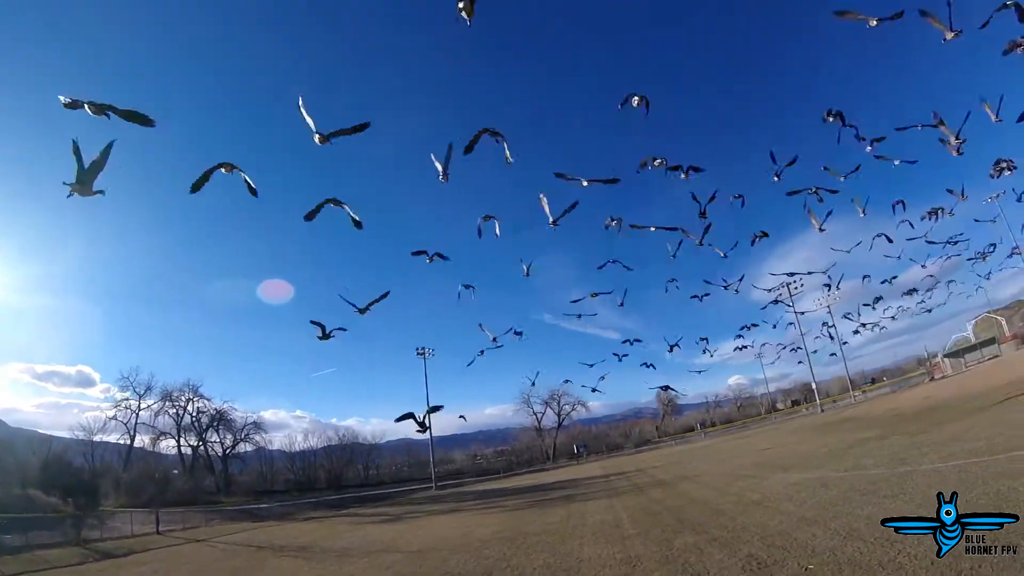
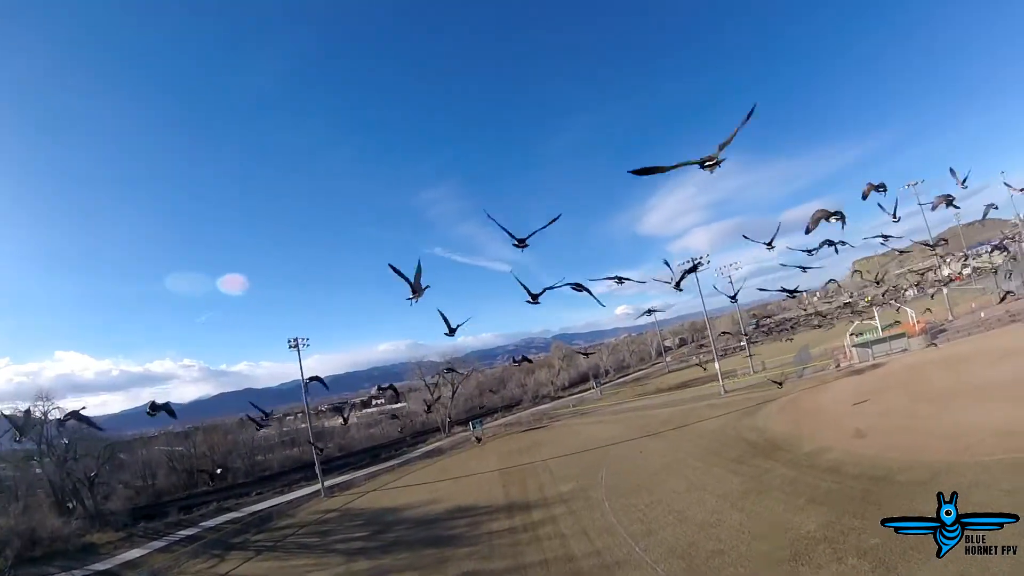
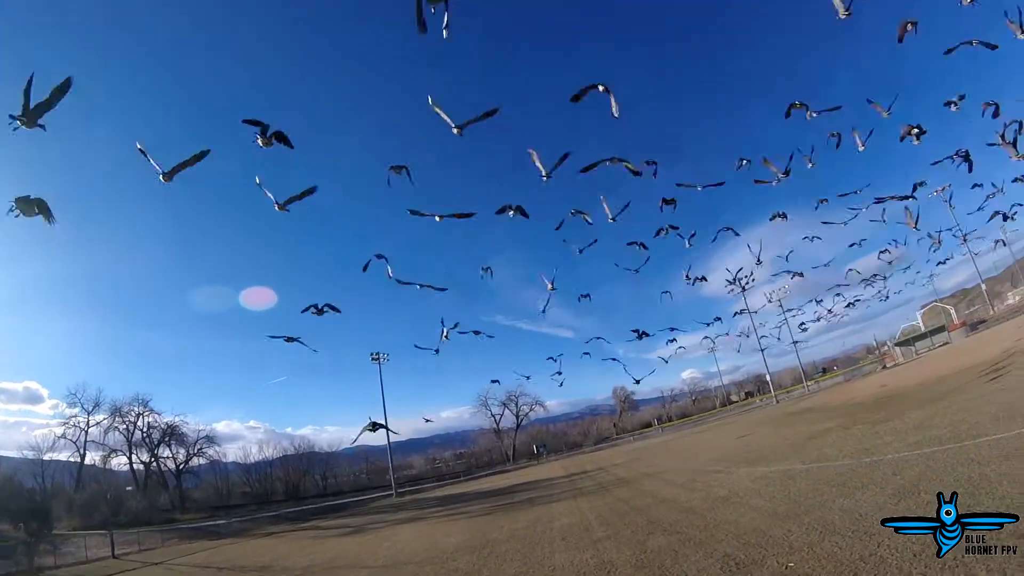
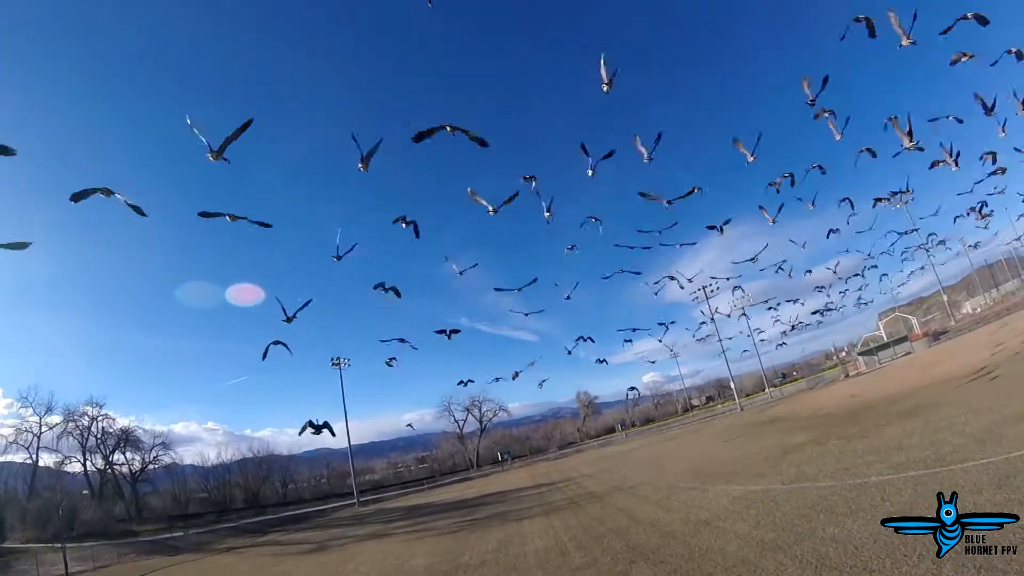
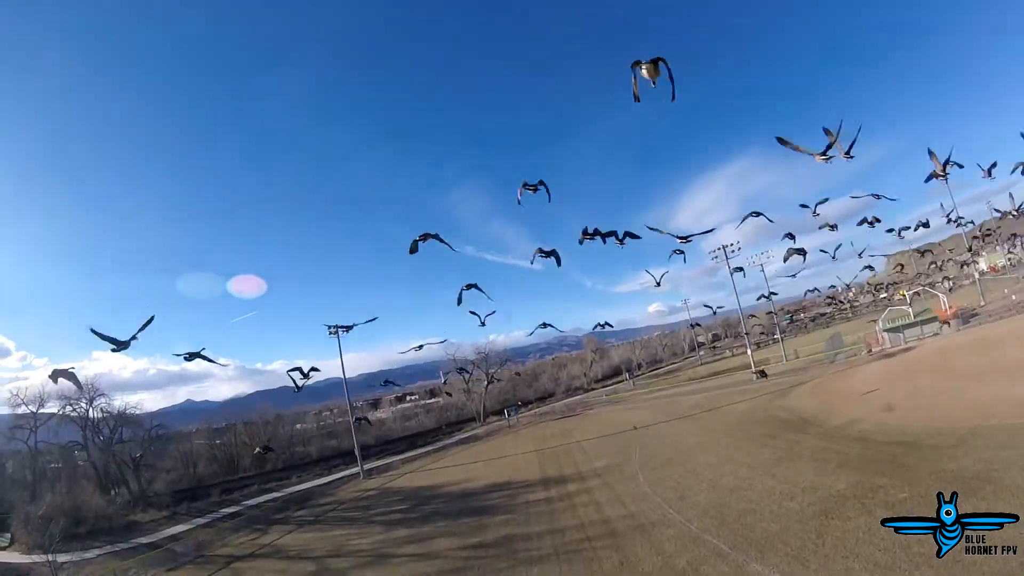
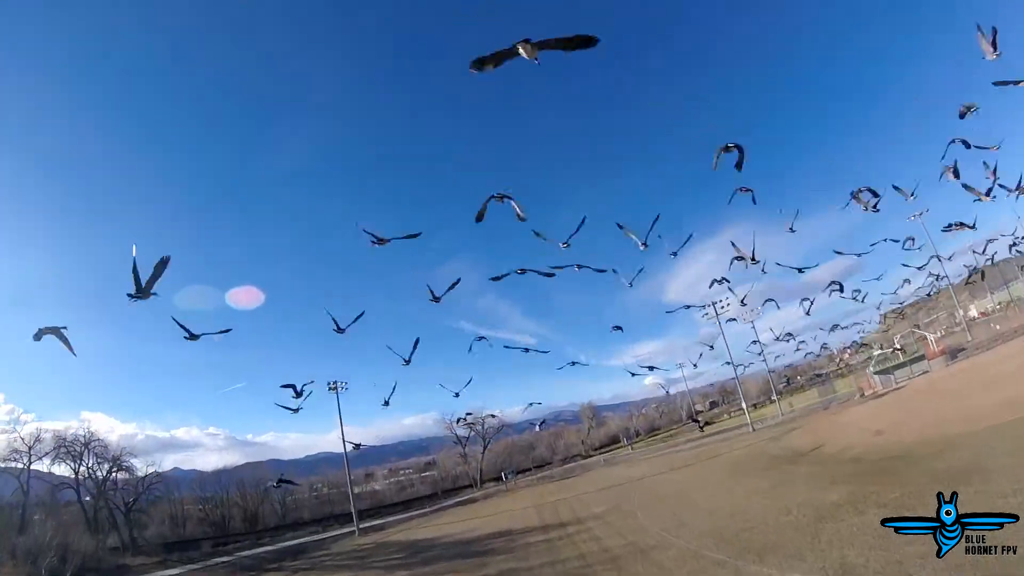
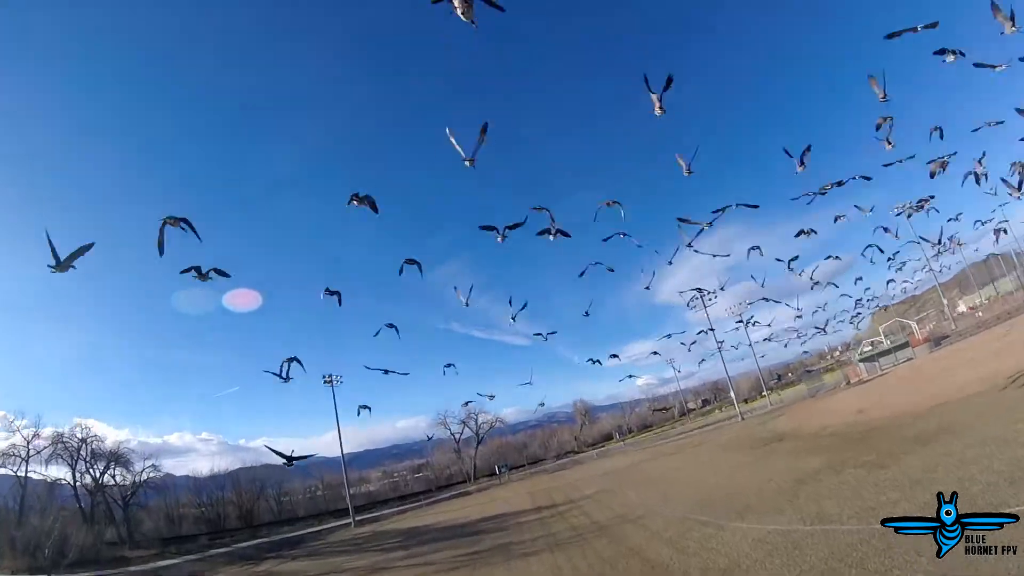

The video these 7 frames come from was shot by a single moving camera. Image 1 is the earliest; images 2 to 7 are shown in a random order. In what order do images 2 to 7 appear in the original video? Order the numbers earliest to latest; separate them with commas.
3, 4, 7, 6, 5, 2
